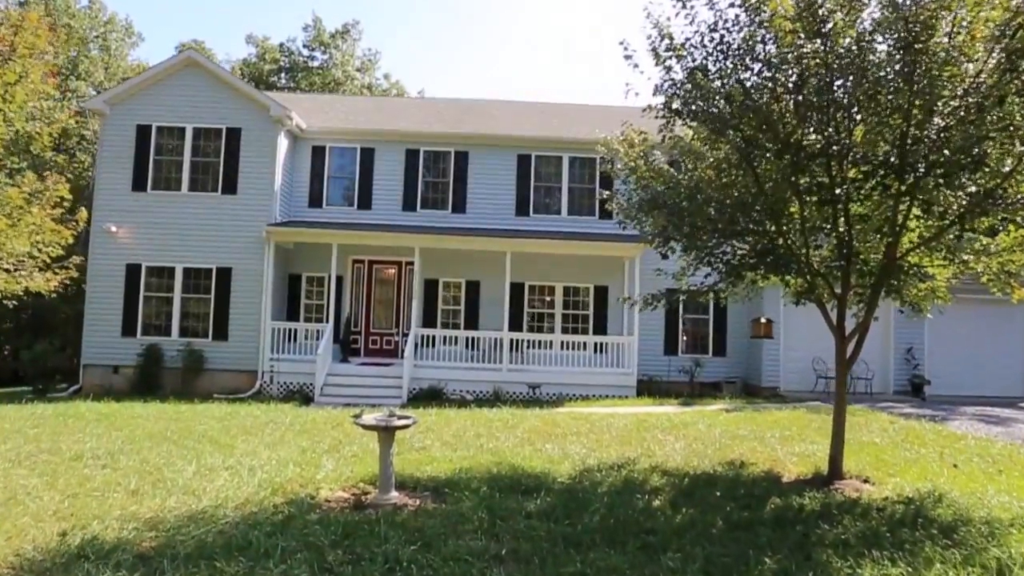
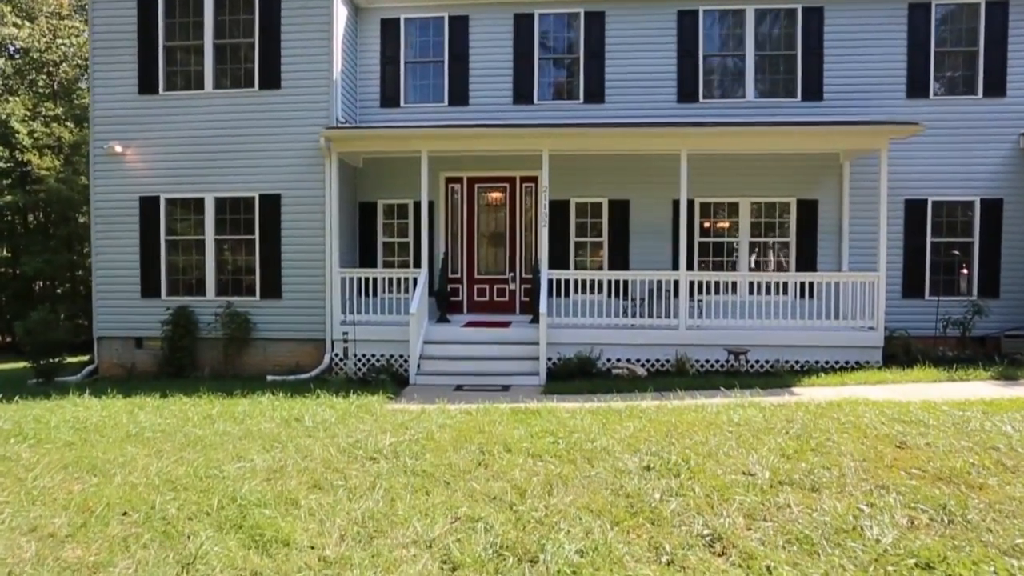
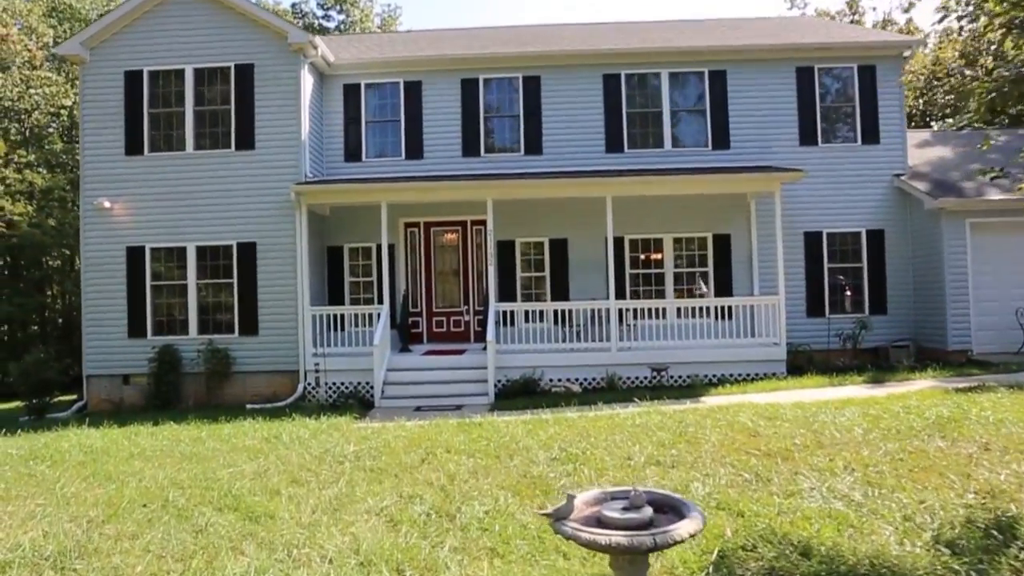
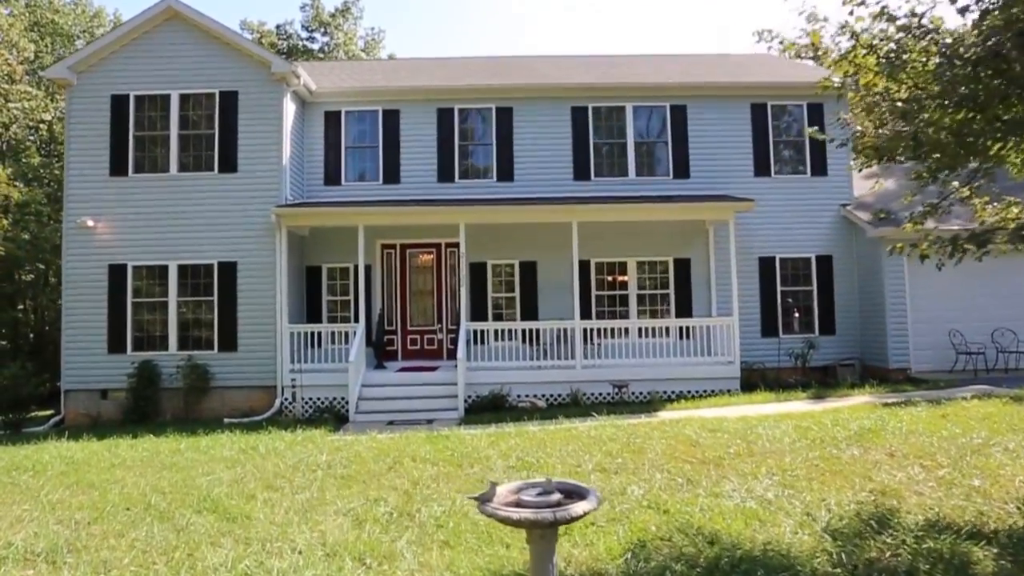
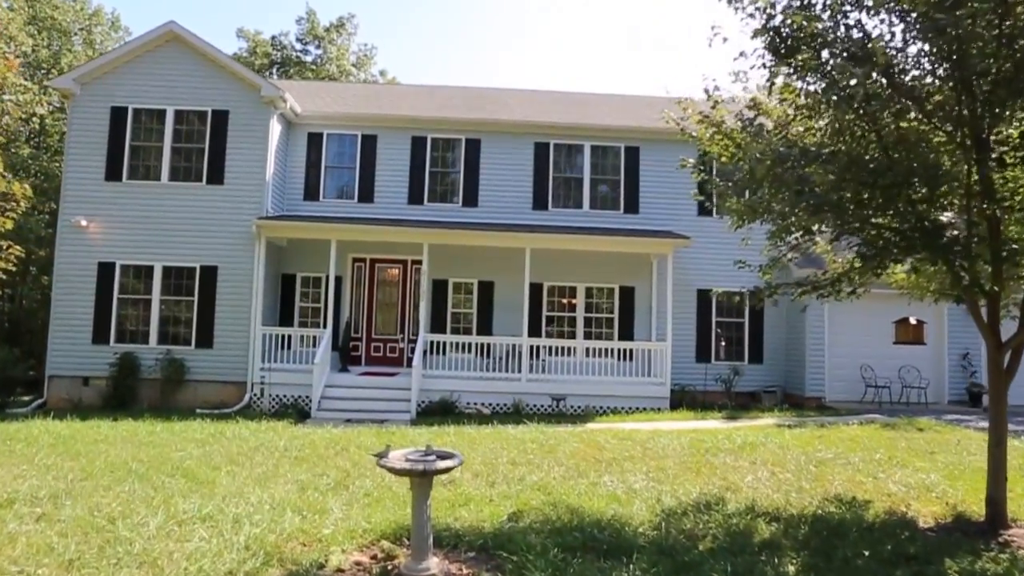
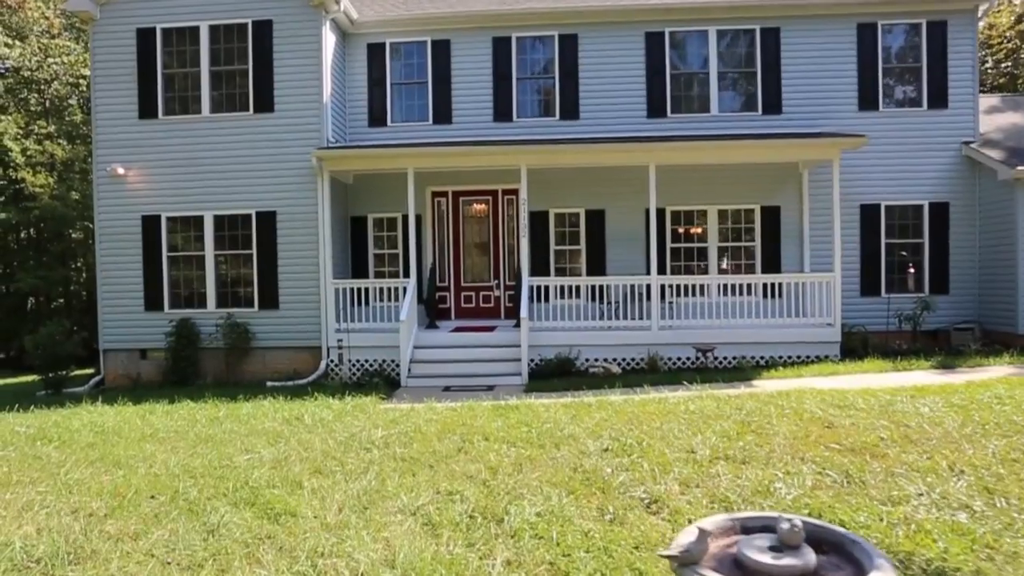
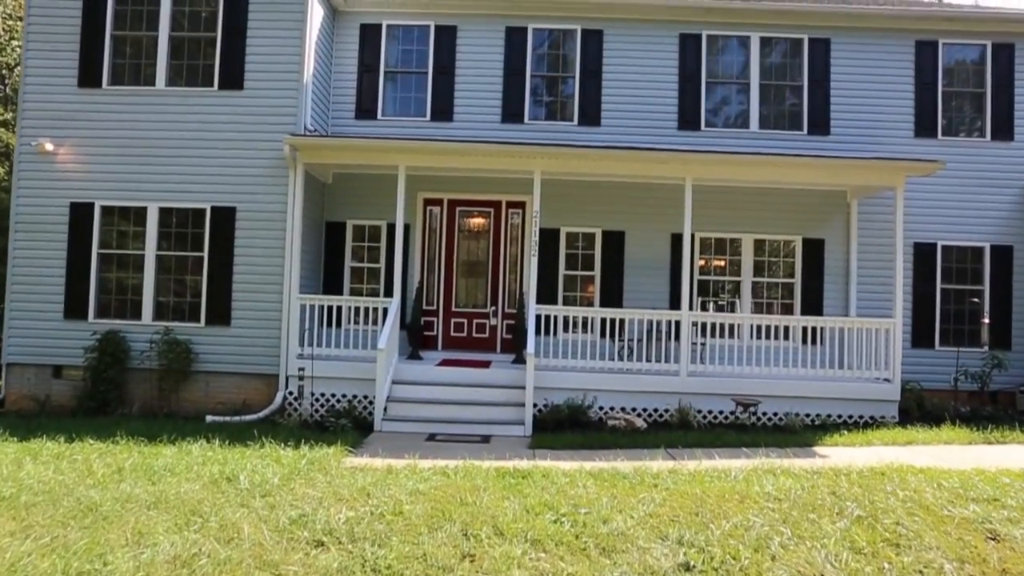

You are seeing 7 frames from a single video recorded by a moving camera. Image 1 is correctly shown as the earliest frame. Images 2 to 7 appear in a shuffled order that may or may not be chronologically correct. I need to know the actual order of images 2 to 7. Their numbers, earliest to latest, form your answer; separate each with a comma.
5, 4, 3, 6, 2, 7
